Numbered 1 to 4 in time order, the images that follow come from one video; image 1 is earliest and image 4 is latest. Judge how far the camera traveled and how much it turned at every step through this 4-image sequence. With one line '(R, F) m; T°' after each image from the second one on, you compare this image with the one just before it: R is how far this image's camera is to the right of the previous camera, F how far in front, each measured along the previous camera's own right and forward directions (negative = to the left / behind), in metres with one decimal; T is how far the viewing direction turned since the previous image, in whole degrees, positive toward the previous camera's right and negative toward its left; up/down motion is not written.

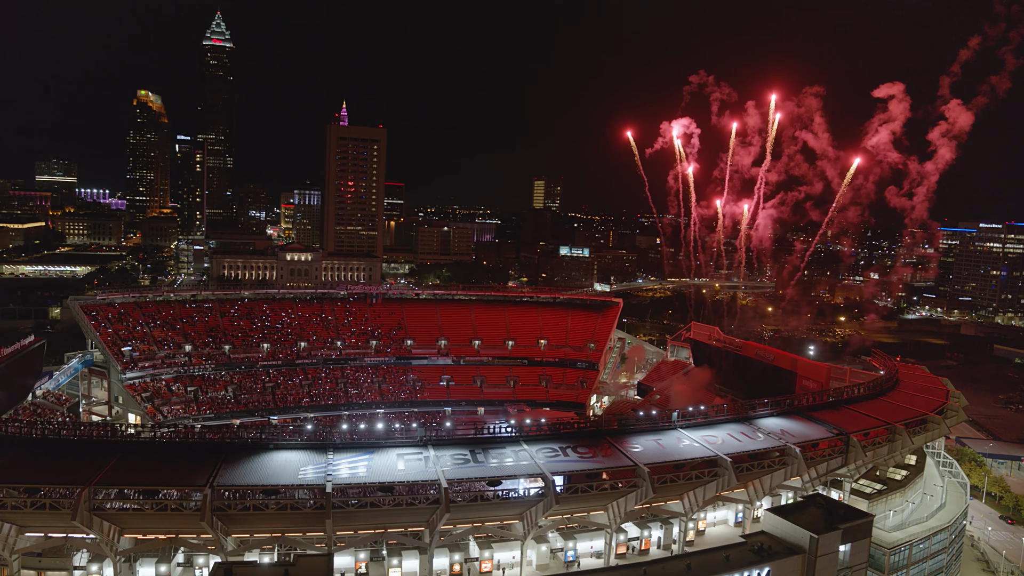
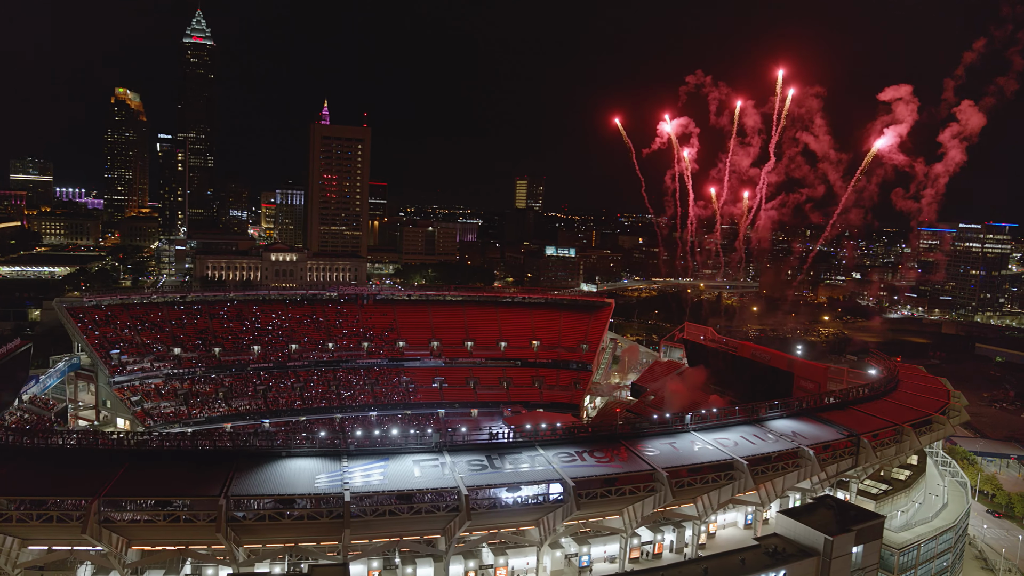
(-1.5, +0.5) m; +1°
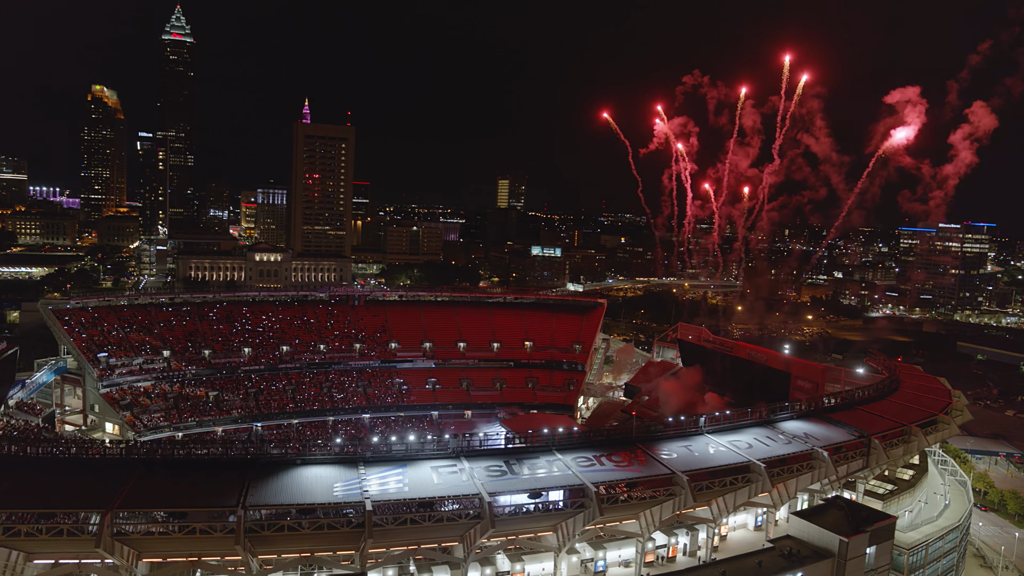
(-1.6, +0.5) m; +1°
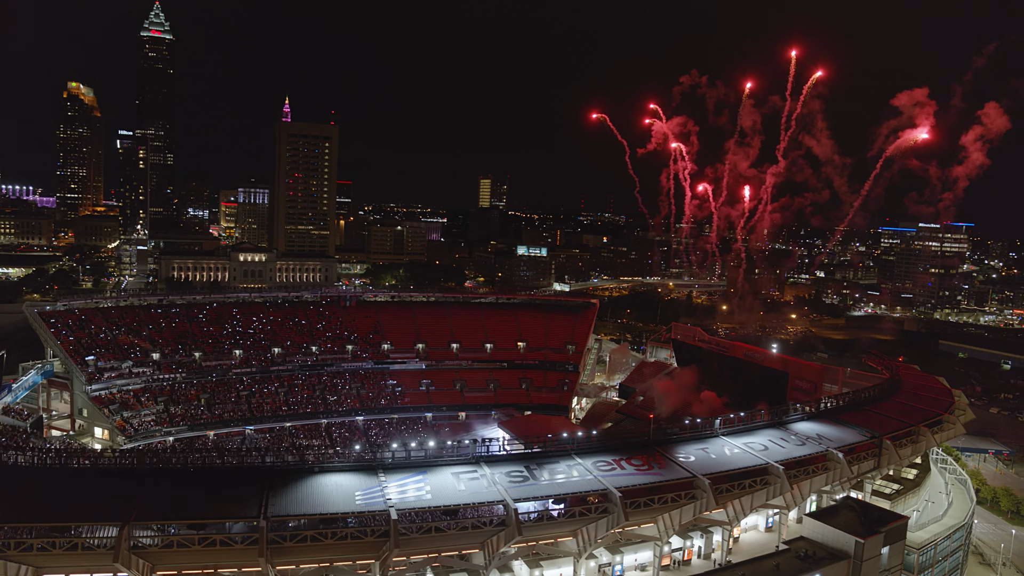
(-1.7, +0.5) m; +1°
